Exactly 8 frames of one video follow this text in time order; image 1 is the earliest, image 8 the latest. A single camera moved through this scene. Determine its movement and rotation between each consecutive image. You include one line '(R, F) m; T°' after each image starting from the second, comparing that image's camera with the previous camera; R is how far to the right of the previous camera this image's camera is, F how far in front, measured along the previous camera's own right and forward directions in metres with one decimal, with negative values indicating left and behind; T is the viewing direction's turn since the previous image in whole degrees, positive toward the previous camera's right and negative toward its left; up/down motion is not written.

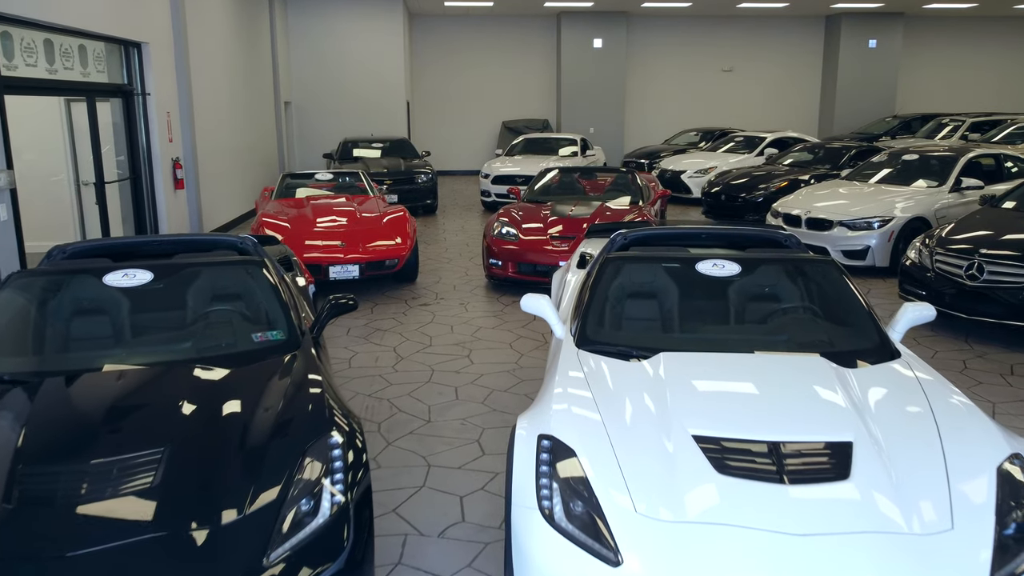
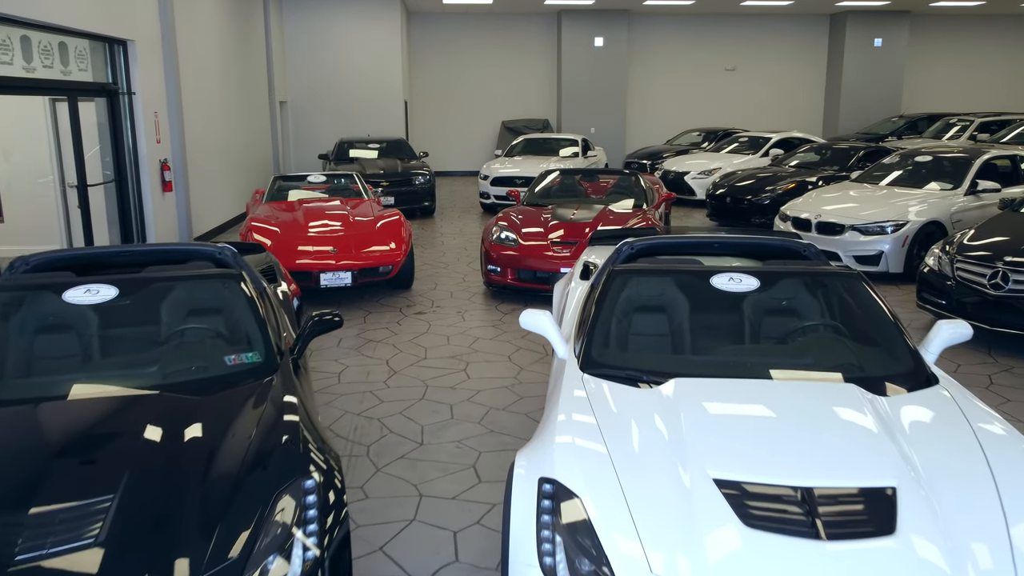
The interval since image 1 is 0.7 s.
(0.0, +0.3) m; 0°
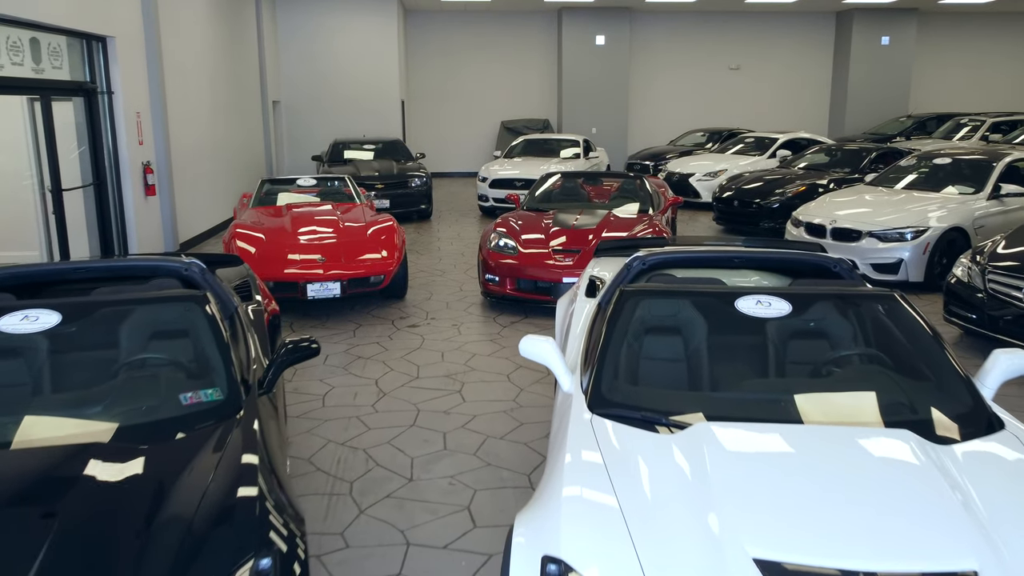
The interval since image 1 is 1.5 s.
(0.0, +0.4) m; 0°
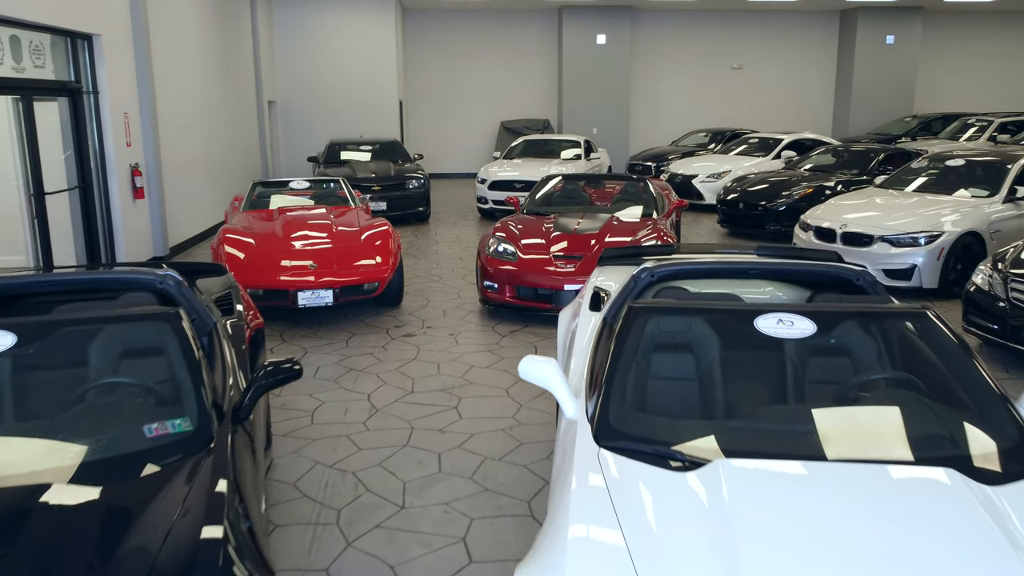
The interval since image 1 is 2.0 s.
(0.0, +0.2) m; 0°
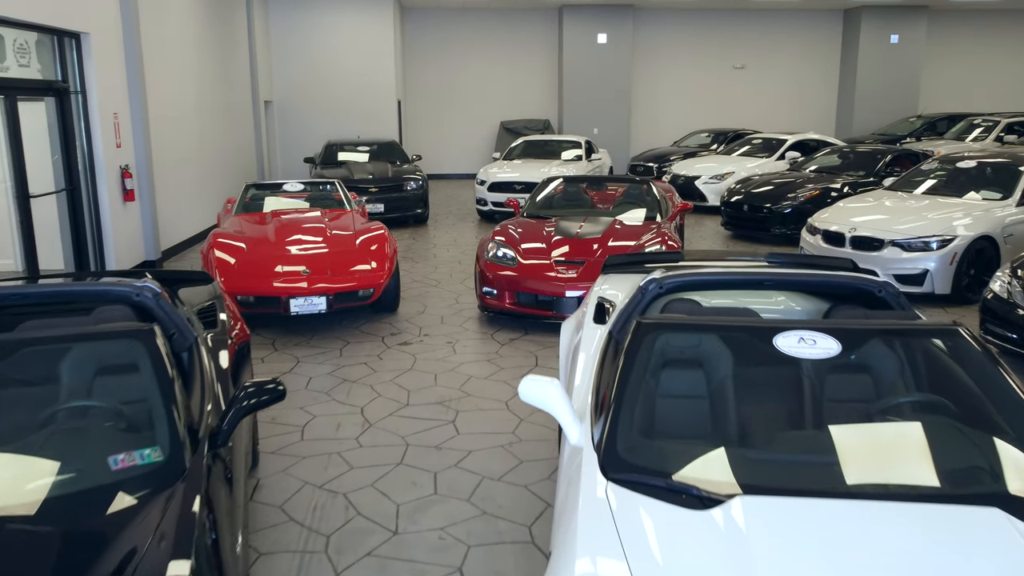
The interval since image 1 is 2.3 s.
(0.0, +0.2) m; 0°
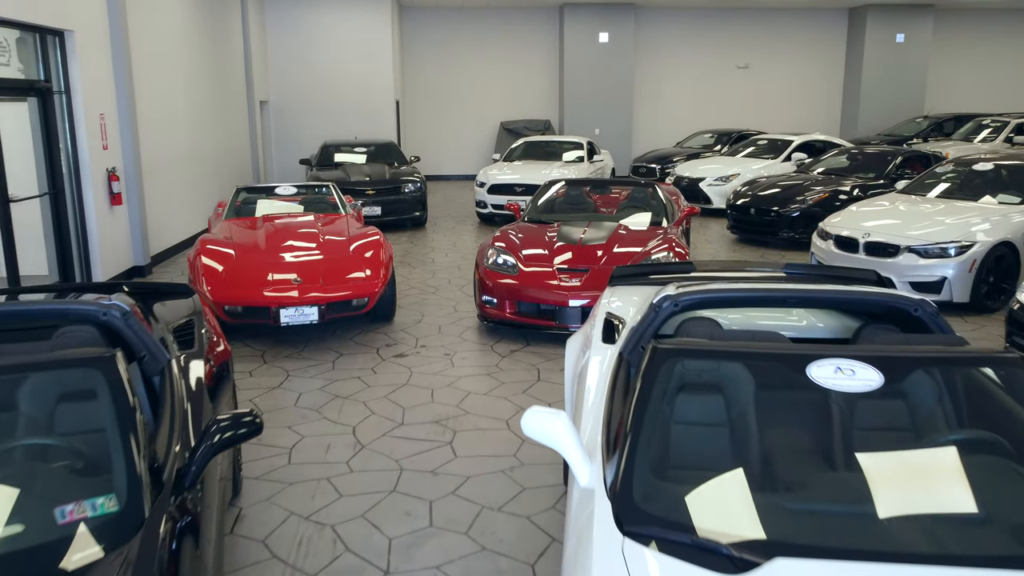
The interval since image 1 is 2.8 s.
(0.0, +0.2) m; 0°
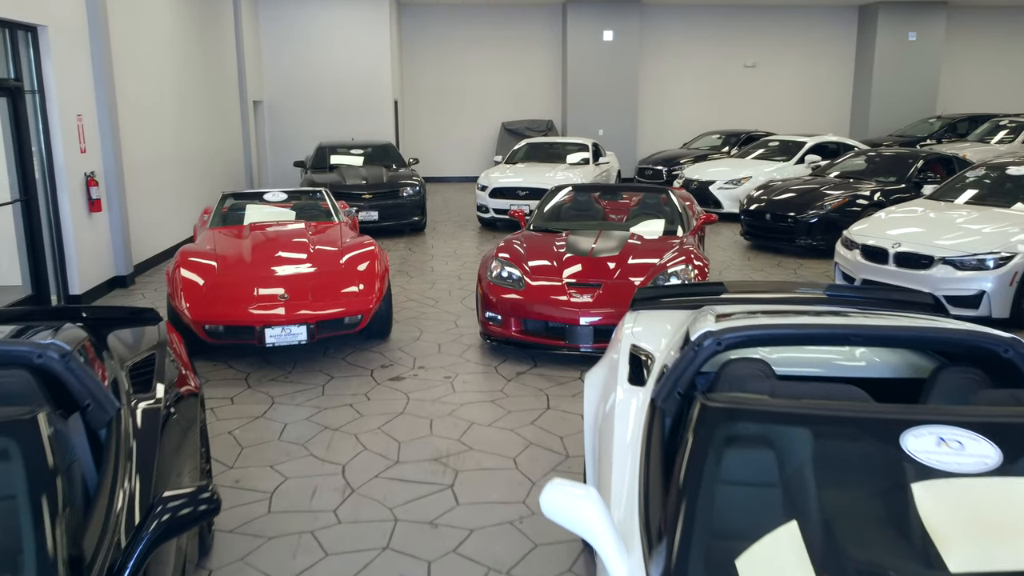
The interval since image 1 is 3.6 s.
(0.0, +0.4) m; 0°
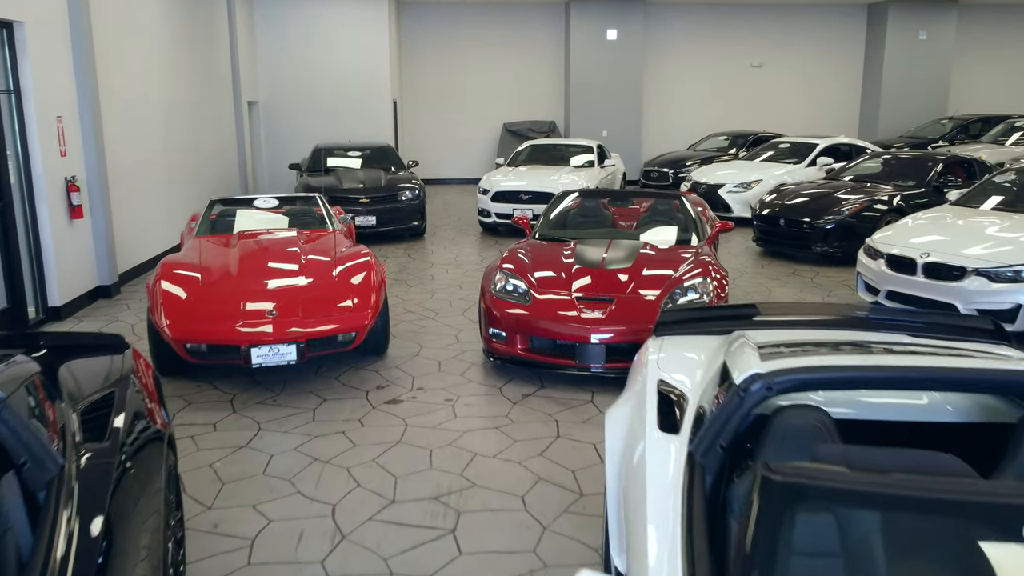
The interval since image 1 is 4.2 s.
(0.0, +0.3) m; 0°
